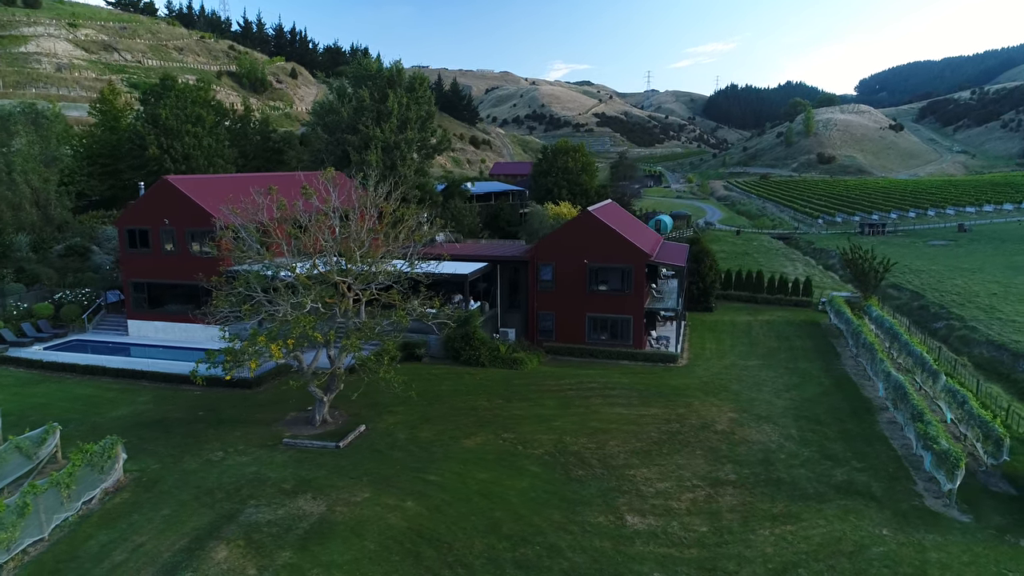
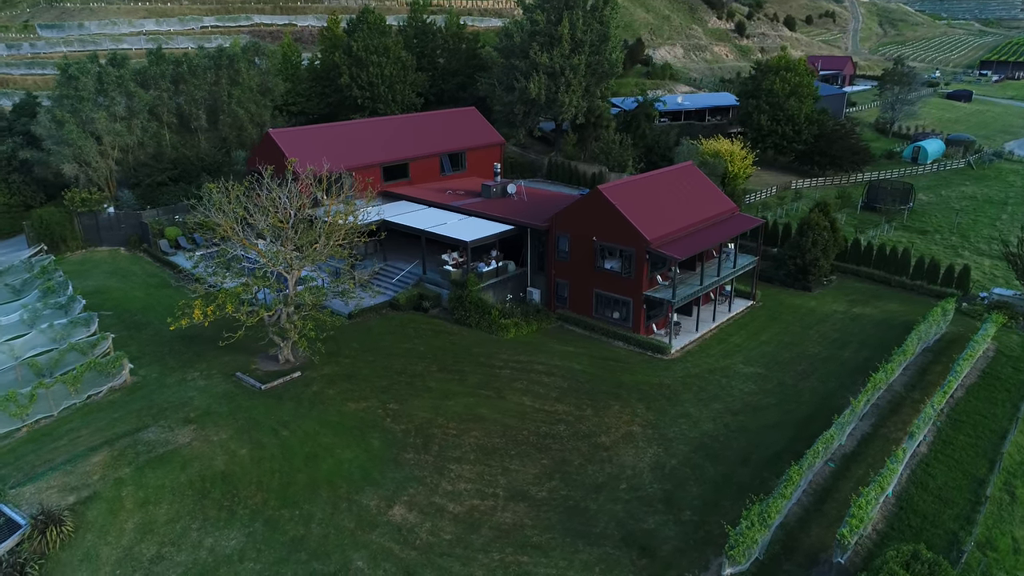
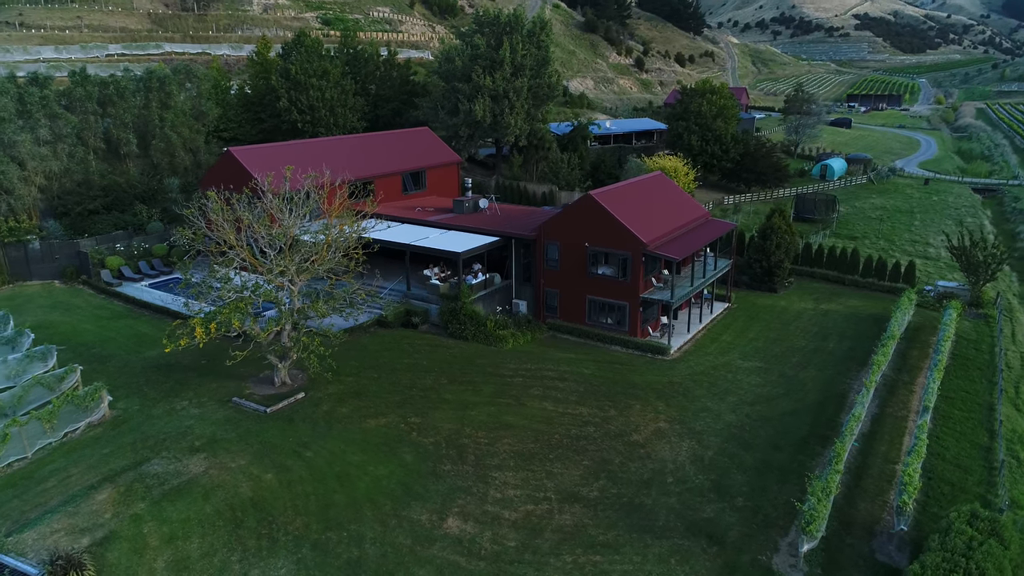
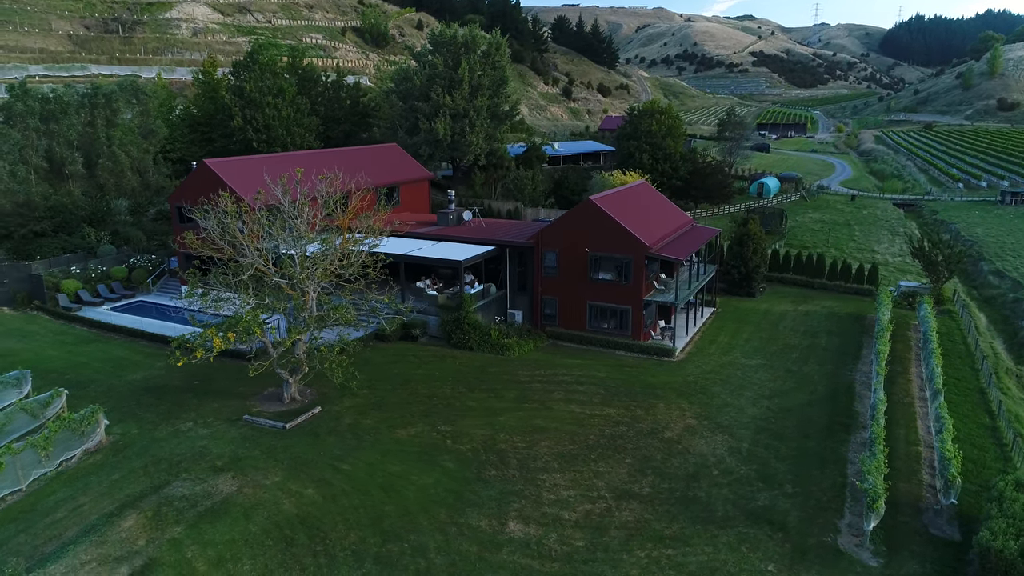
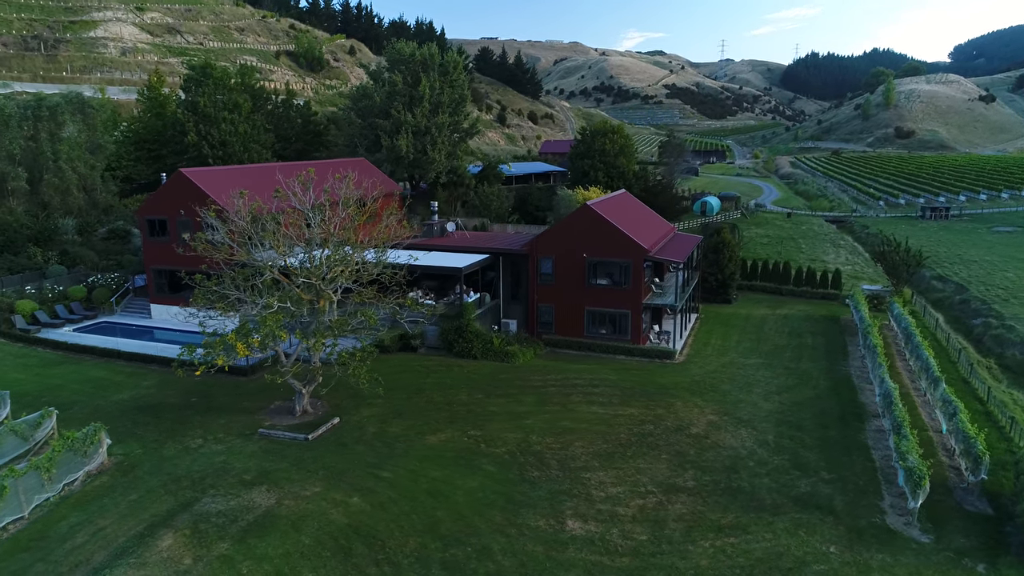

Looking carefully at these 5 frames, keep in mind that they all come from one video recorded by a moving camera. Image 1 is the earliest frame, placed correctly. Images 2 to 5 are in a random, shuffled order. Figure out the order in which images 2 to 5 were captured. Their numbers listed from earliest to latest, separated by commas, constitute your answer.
5, 4, 3, 2
